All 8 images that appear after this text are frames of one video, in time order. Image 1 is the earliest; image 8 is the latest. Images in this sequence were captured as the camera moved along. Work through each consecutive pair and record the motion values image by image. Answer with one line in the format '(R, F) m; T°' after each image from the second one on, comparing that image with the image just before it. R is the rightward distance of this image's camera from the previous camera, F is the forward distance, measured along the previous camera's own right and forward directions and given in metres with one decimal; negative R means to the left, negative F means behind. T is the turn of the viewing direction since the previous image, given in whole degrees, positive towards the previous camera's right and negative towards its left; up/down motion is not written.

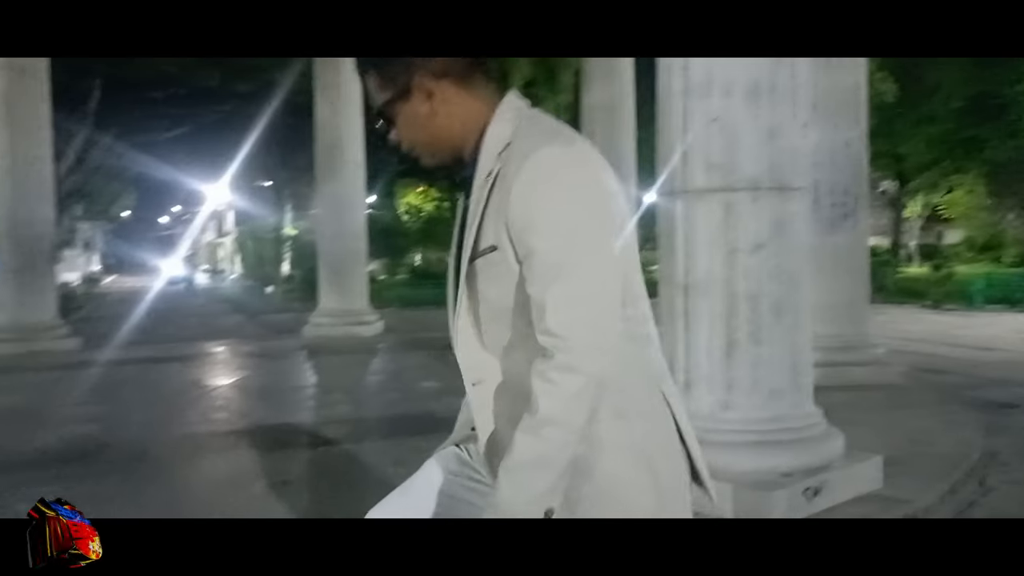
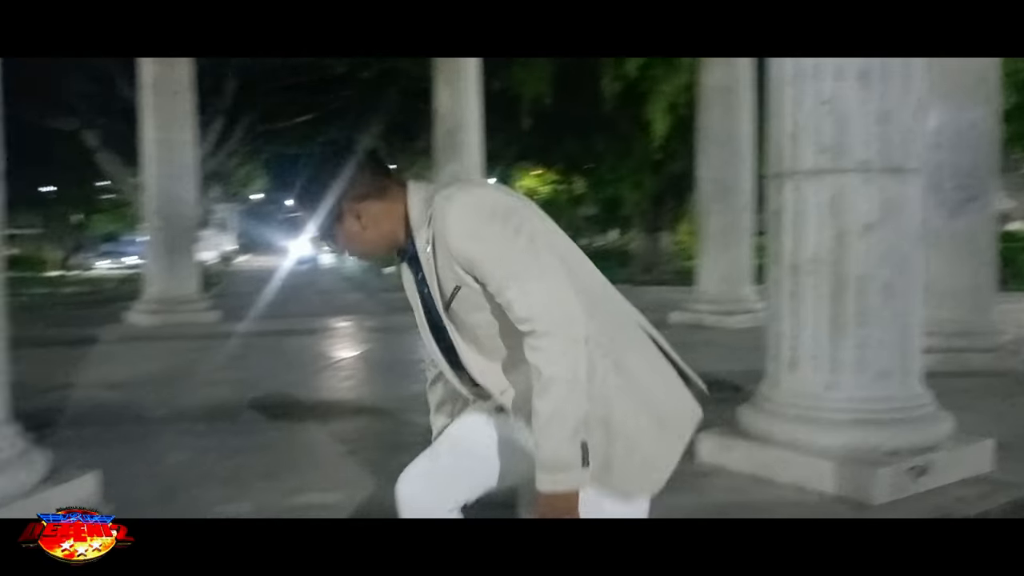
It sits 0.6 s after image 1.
(0.0, -0.3) m; -7°
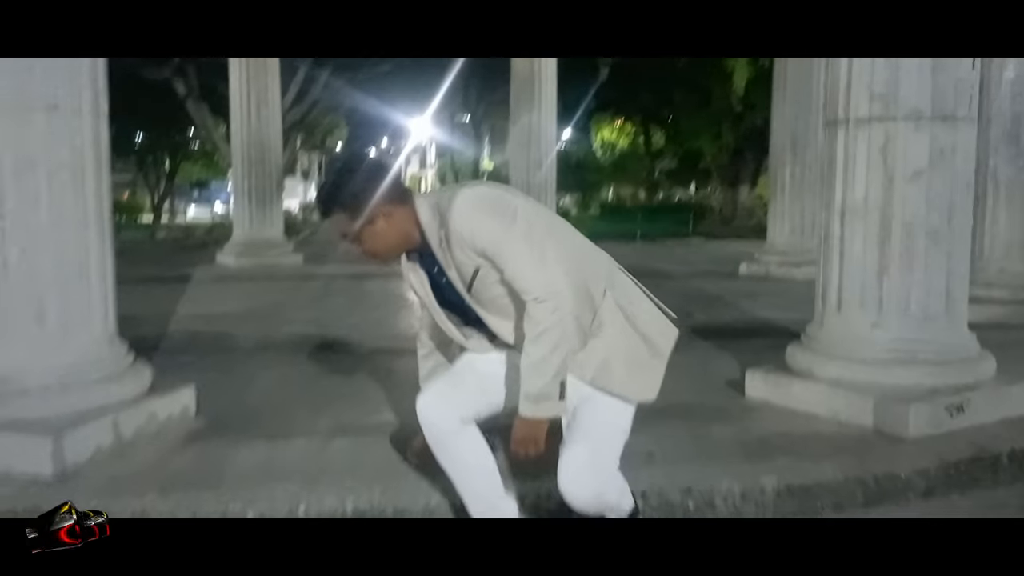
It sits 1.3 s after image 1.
(+0.1, -0.4) m; -5°
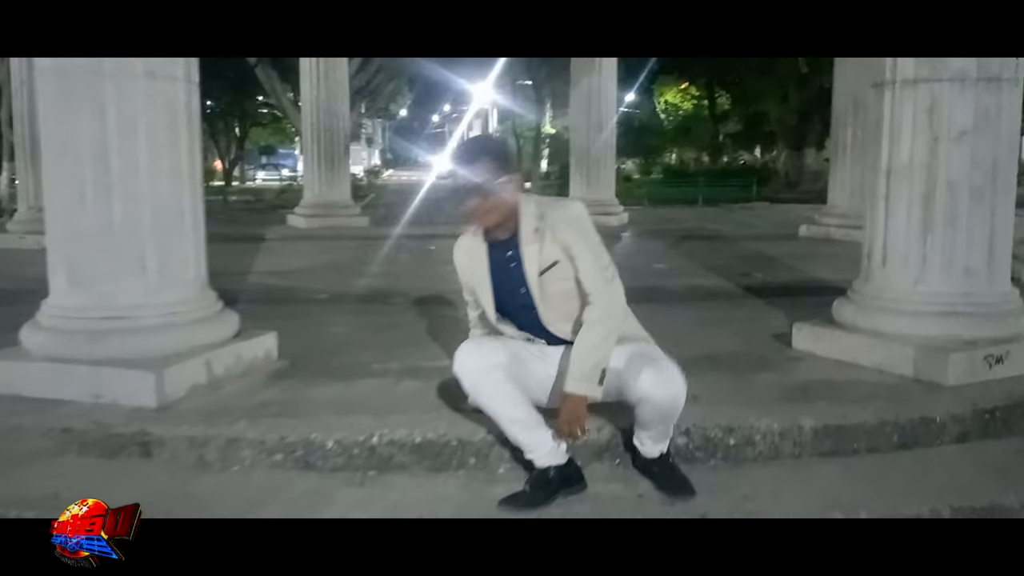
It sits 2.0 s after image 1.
(0.0, -0.4) m; -4°
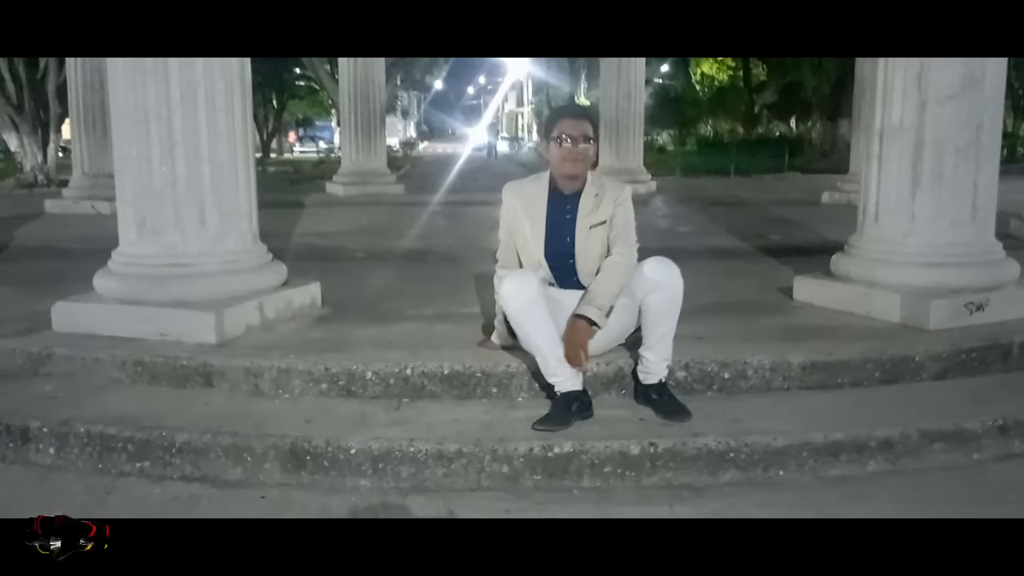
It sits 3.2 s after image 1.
(+0.1, -0.5) m; -2°
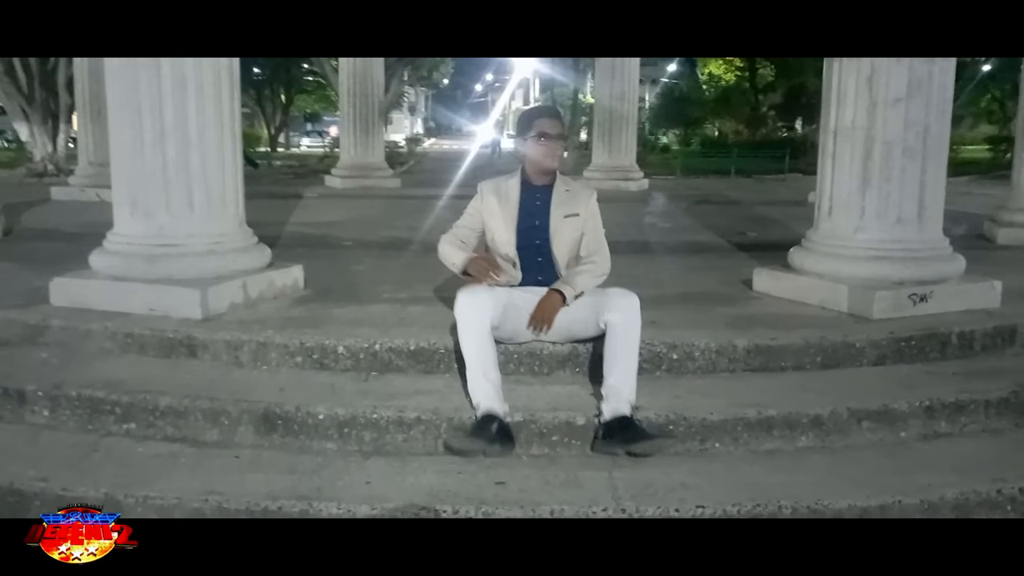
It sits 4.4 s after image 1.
(+0.2, -0.3) m; 0°
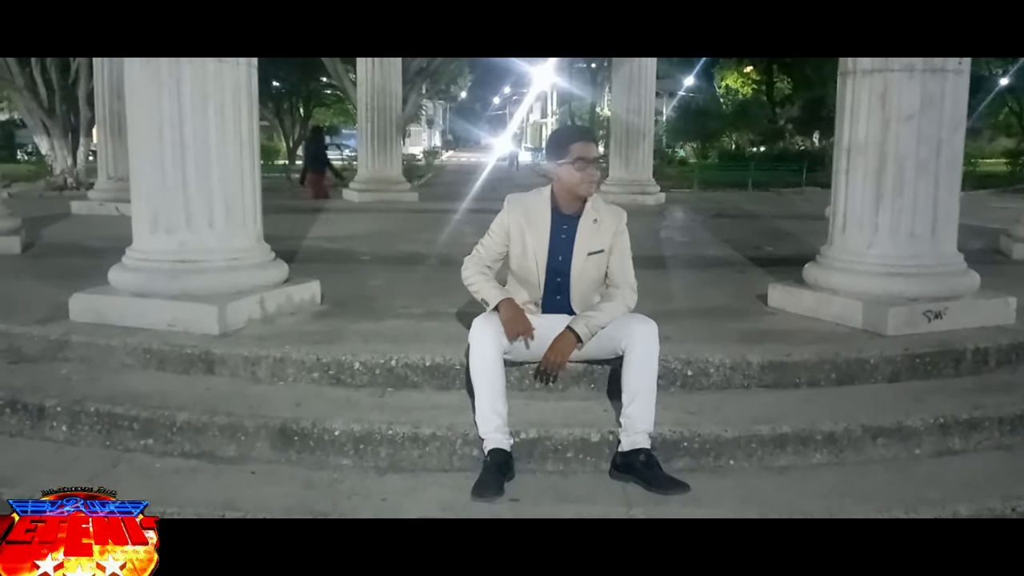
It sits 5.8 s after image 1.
(0.0, 0.0) m; -1°
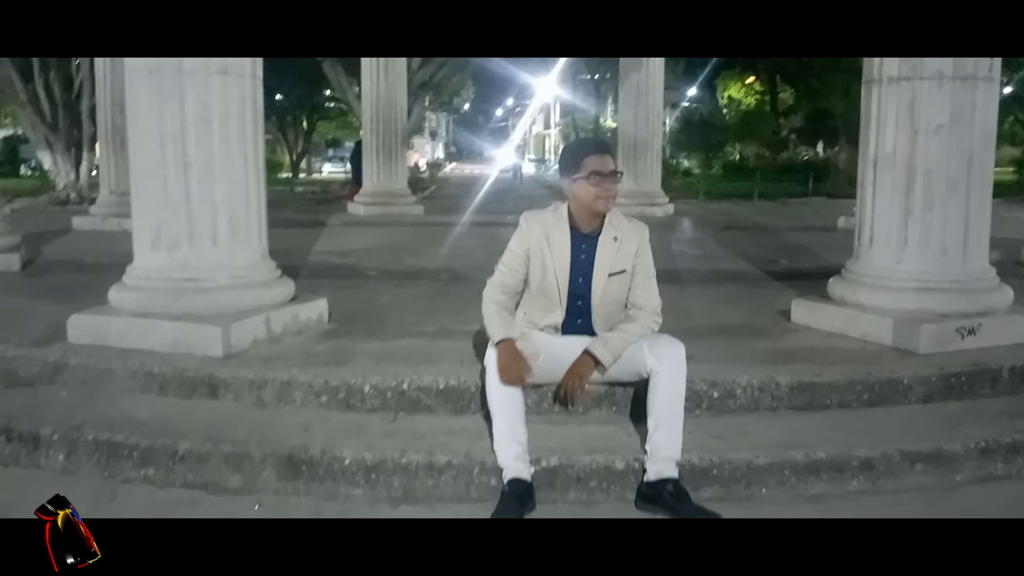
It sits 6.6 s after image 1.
(-0.1, +0.2) m; 0°
